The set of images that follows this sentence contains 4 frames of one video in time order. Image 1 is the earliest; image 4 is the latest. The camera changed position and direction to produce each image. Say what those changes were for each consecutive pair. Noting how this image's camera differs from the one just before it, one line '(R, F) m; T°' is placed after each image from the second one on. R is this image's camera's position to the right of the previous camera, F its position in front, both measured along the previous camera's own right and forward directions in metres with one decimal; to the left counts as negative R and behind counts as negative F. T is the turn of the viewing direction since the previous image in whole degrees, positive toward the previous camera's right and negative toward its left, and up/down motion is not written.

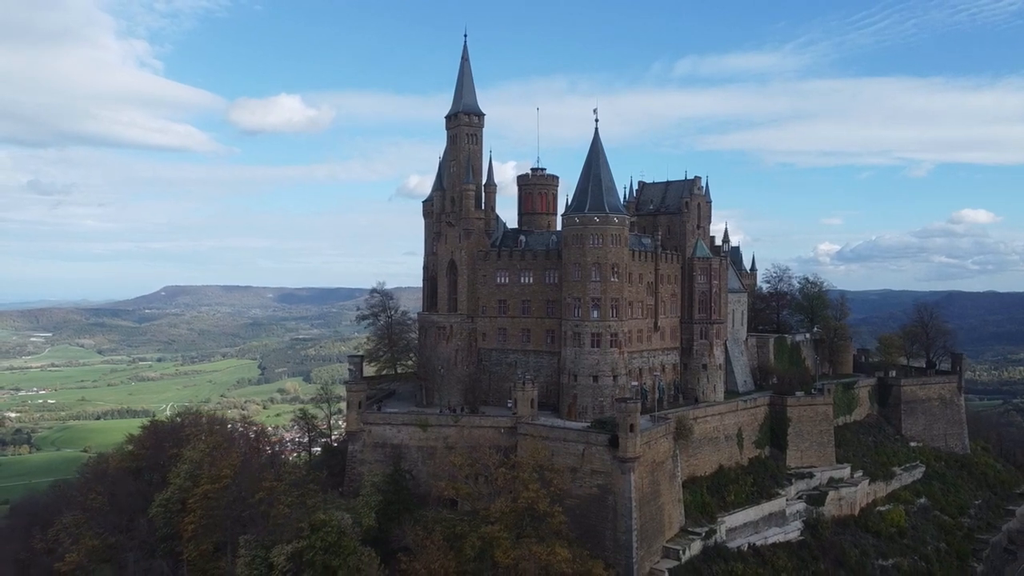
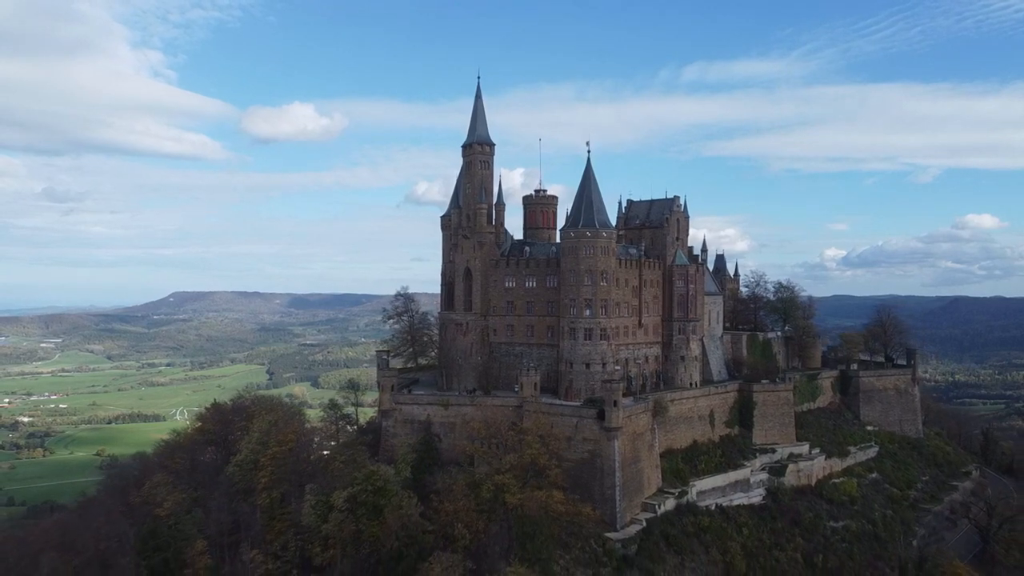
(0.0, -8.5) m; -1°
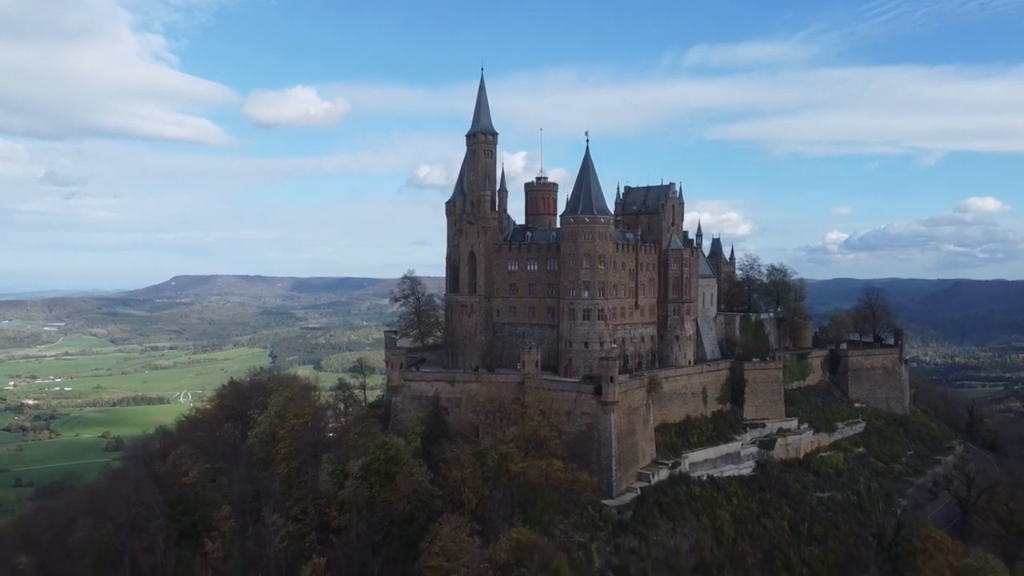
(0.0, -2.6) m; 0°
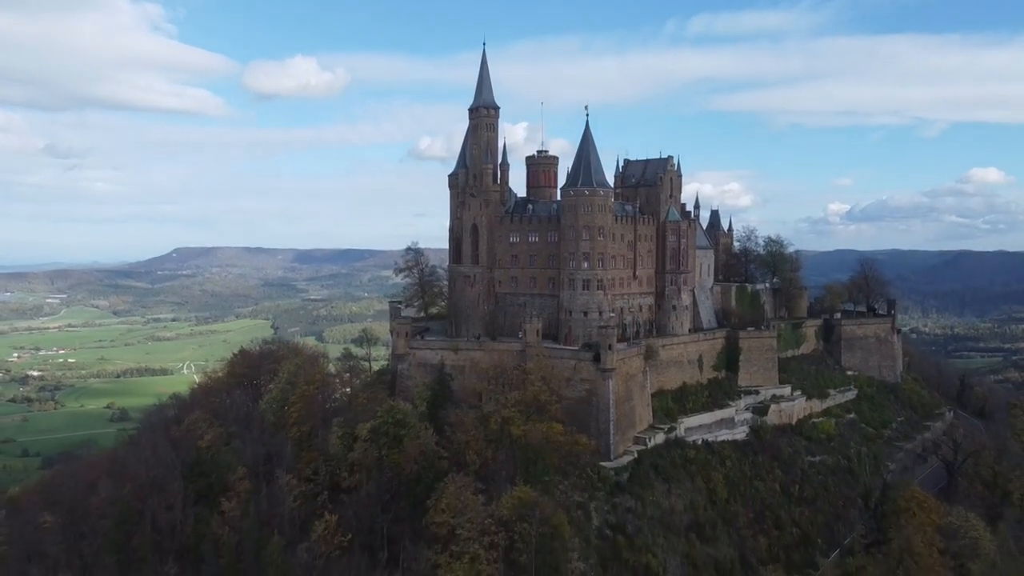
(-0.1, -1.5) m; 0°
